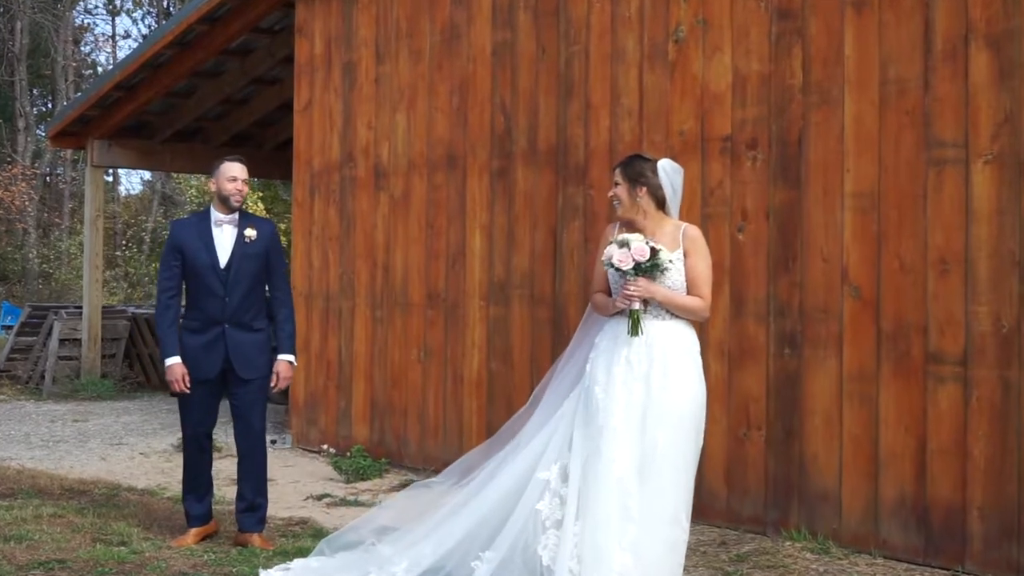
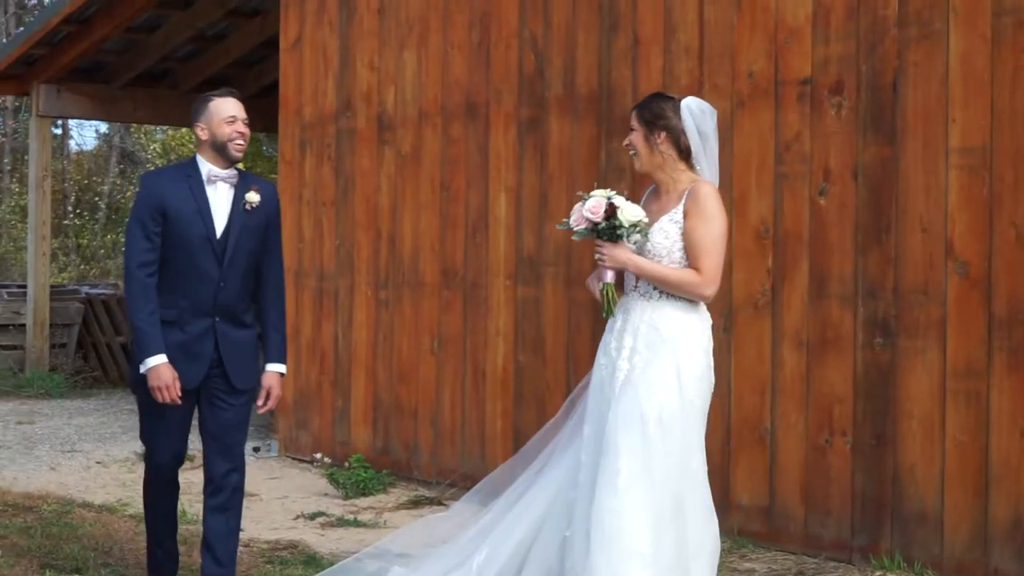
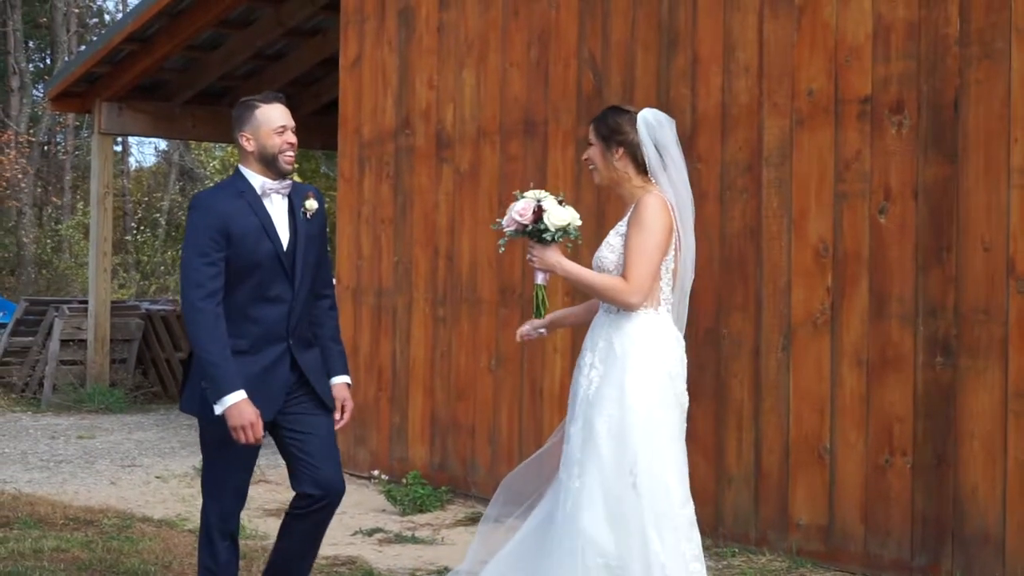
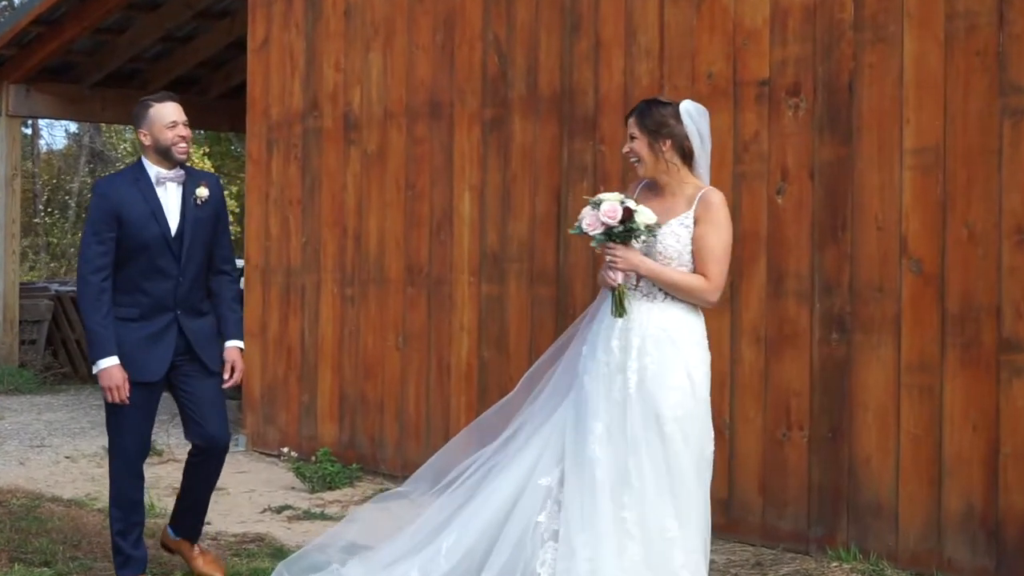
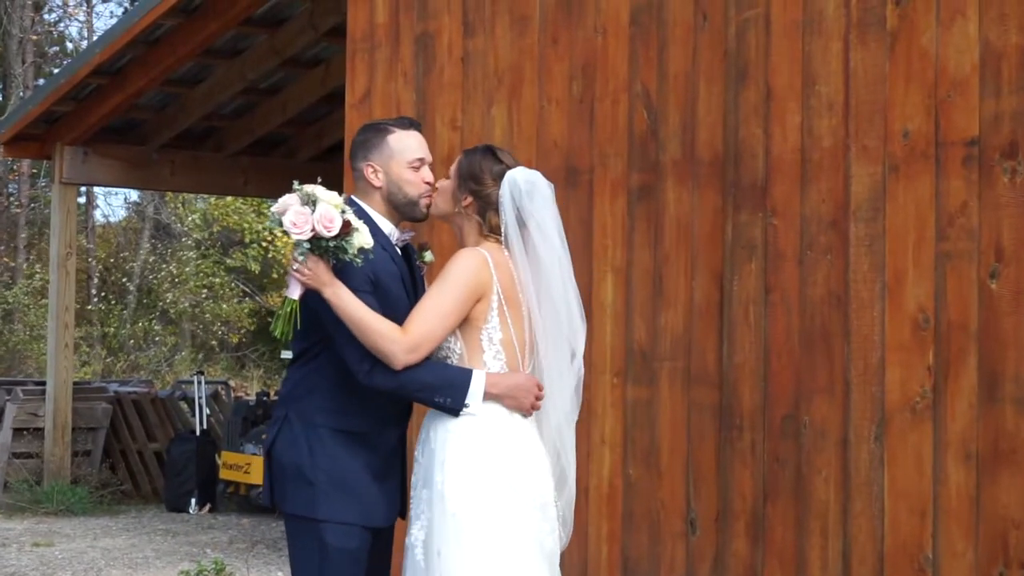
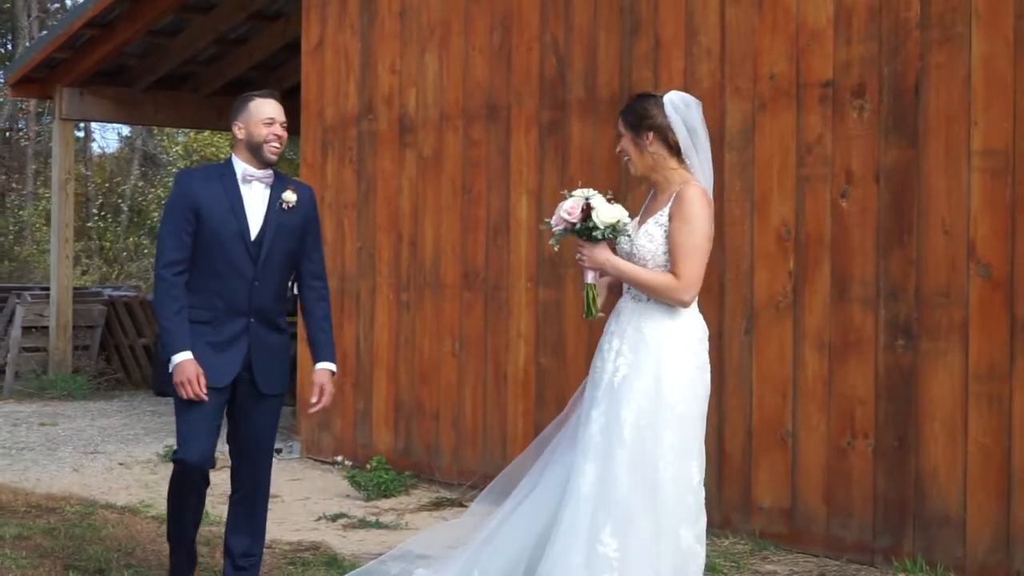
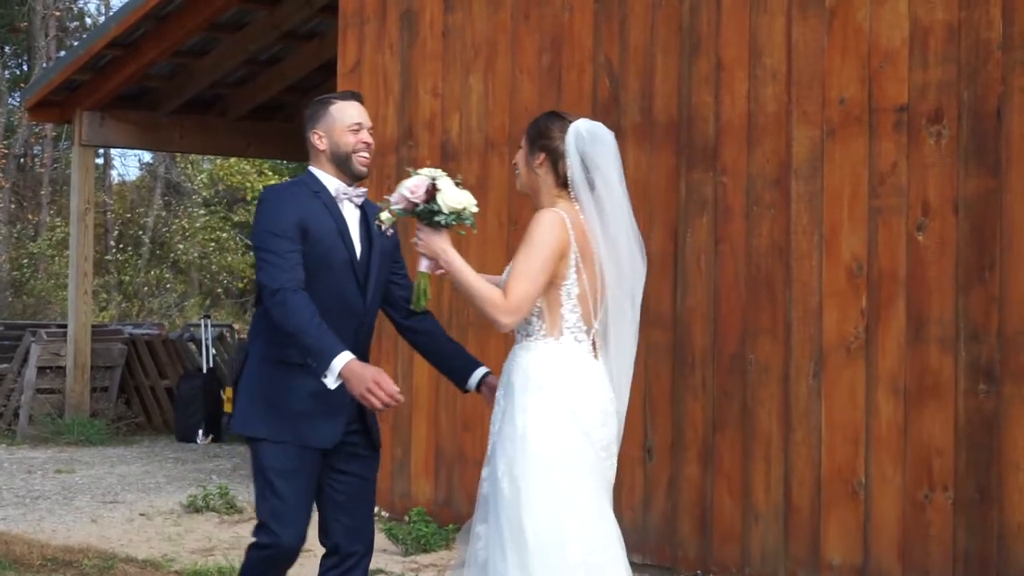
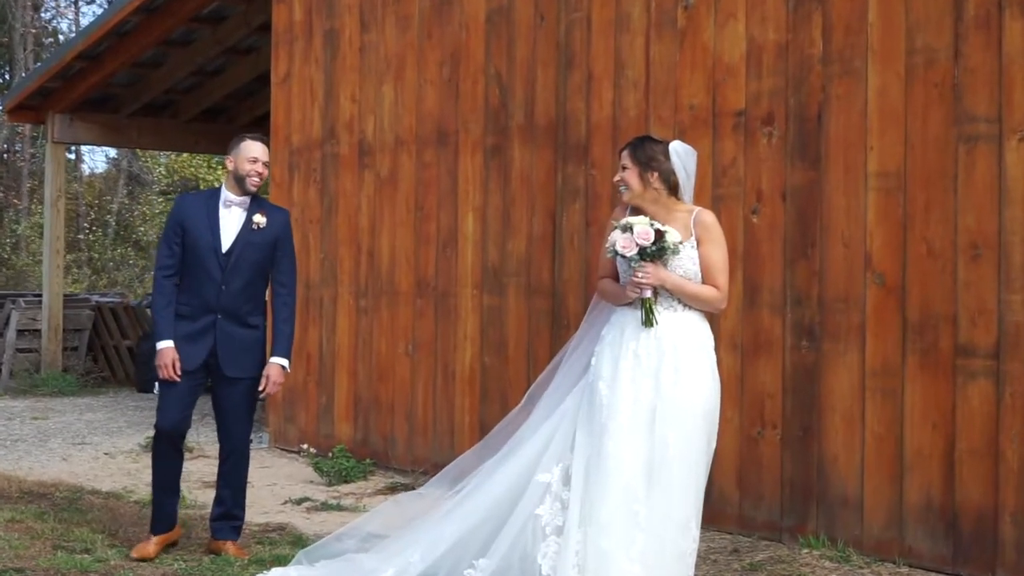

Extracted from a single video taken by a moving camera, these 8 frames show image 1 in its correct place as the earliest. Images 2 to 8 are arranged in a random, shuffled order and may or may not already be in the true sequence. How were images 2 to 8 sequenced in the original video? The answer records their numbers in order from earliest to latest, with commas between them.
8, 4, 2, 6, 3, 7, 5
